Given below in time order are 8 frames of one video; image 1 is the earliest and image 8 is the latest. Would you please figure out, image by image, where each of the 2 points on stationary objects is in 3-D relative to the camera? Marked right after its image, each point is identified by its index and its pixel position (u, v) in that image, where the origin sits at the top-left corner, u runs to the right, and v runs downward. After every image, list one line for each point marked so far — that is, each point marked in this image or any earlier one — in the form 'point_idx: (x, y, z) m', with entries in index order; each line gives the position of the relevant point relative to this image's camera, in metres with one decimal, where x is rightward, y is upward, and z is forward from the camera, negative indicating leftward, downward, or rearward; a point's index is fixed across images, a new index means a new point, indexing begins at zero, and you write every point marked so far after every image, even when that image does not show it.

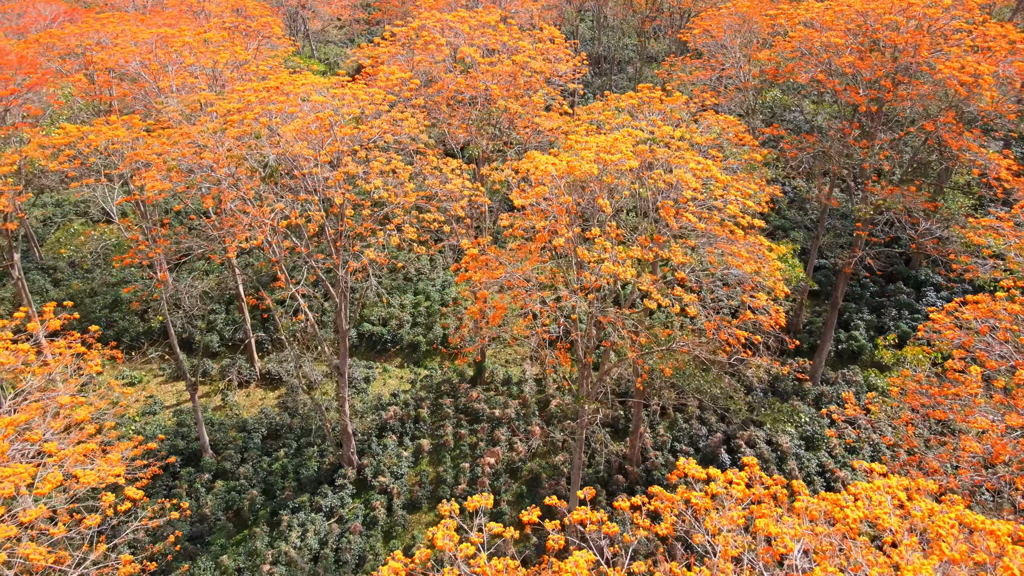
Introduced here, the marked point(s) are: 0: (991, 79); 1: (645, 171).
0: (+14.5, +6.3, +13.8) m
1: (+3.4, +3.1, +11.8) m
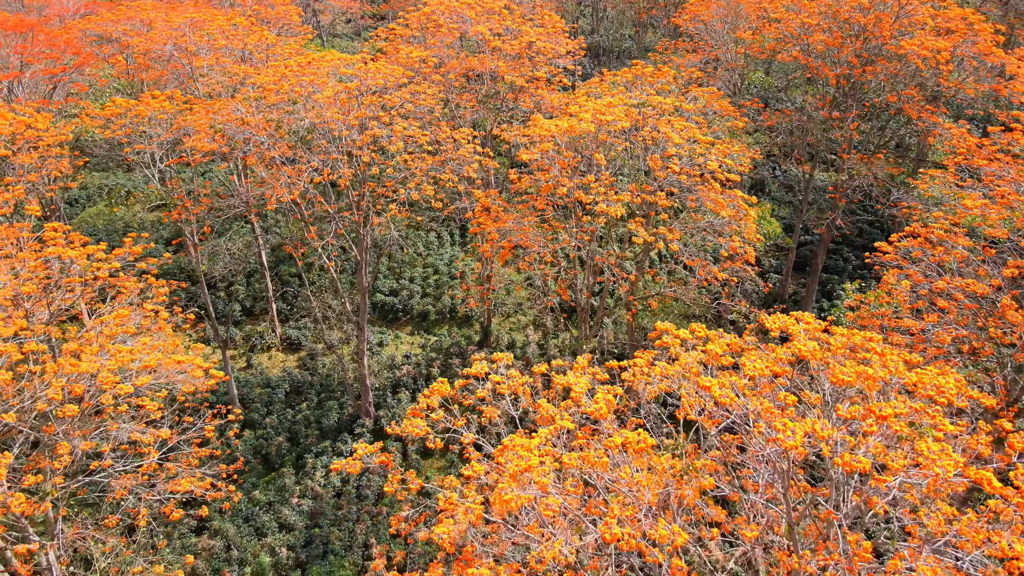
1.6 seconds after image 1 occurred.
0: (+14.7, +7.8, +15.3) m
1: (+3.6, +4.6, +13.3) m
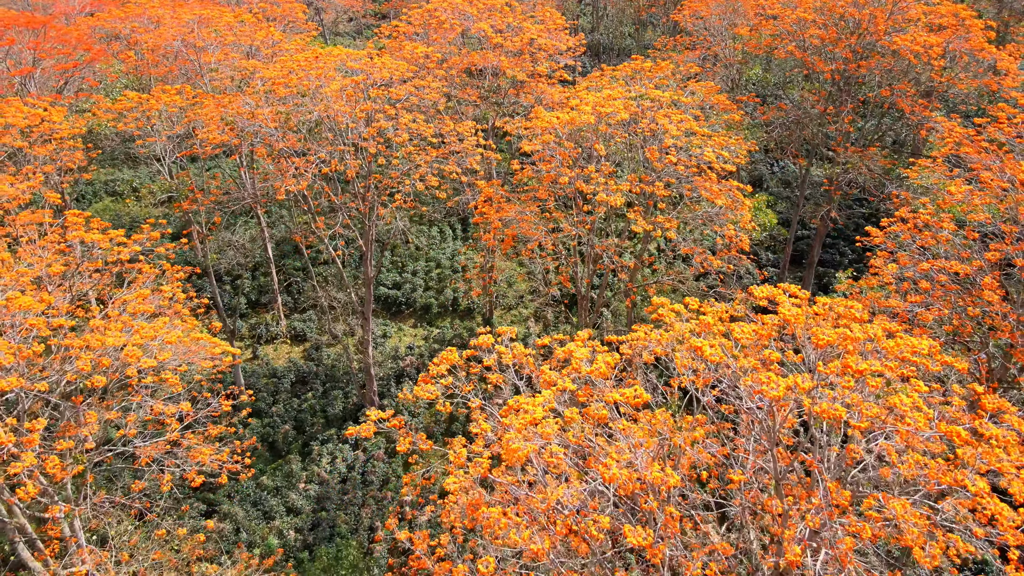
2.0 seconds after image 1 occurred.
0: (+14.8, +8.1, +15.7) m
1: (+3.7, +4.9, +13.7) m
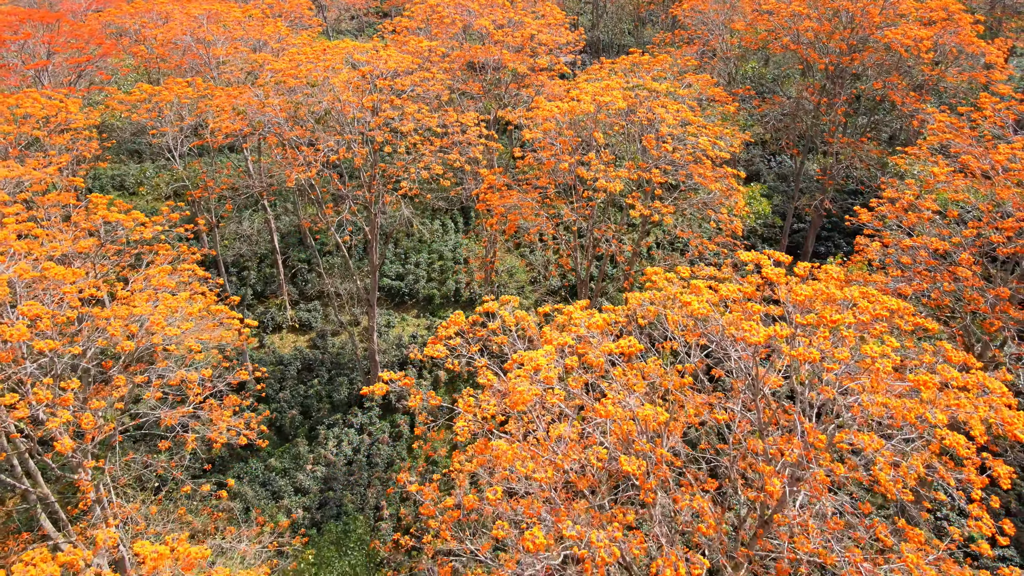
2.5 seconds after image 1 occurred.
0: (+14.8, +8.6, +16.1) m
1: (+3.8, +5.4, +14.2) m
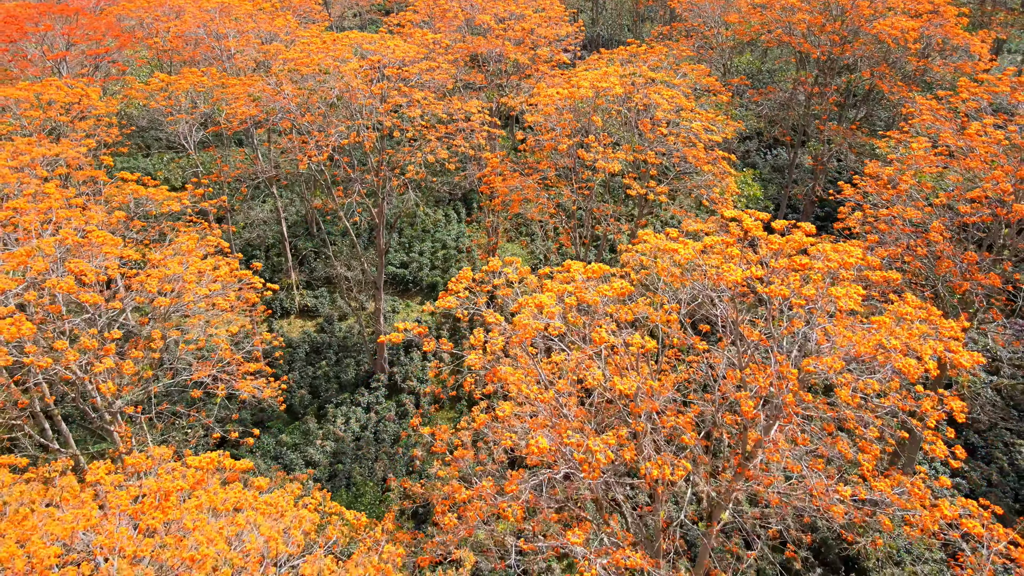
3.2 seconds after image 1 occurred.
0: (+14.9, +9.3, +16.8) m
1: (+3.9, +6.1, +14.8) m
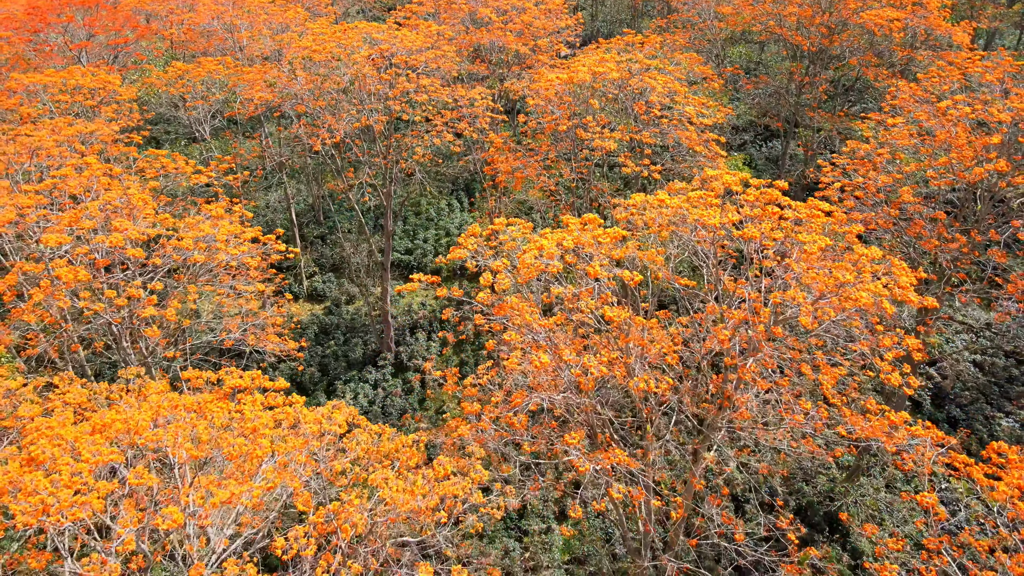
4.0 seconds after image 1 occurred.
0: (+15.0, +10.2, +17.6) m
1: (+3.9, +7.0, +15.7) m
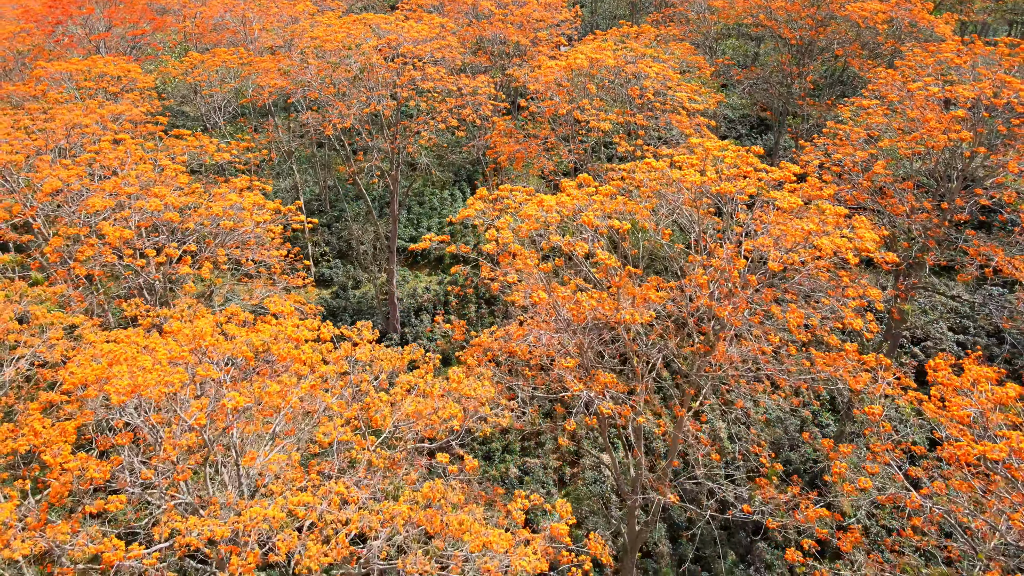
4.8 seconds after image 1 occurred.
0: (+15.1, +11.0, +18.5) m
1: (+4.0, +7.8, +16.5) m
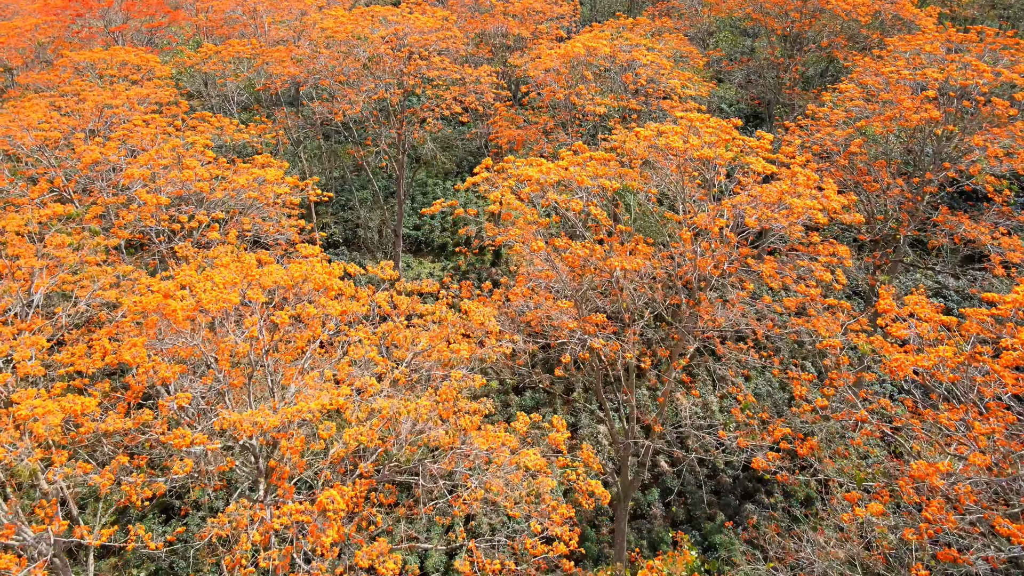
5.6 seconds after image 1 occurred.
0: (+15.1, +11.8, +19.3) m
1: (+4.0, +8.7, +17.4) m
